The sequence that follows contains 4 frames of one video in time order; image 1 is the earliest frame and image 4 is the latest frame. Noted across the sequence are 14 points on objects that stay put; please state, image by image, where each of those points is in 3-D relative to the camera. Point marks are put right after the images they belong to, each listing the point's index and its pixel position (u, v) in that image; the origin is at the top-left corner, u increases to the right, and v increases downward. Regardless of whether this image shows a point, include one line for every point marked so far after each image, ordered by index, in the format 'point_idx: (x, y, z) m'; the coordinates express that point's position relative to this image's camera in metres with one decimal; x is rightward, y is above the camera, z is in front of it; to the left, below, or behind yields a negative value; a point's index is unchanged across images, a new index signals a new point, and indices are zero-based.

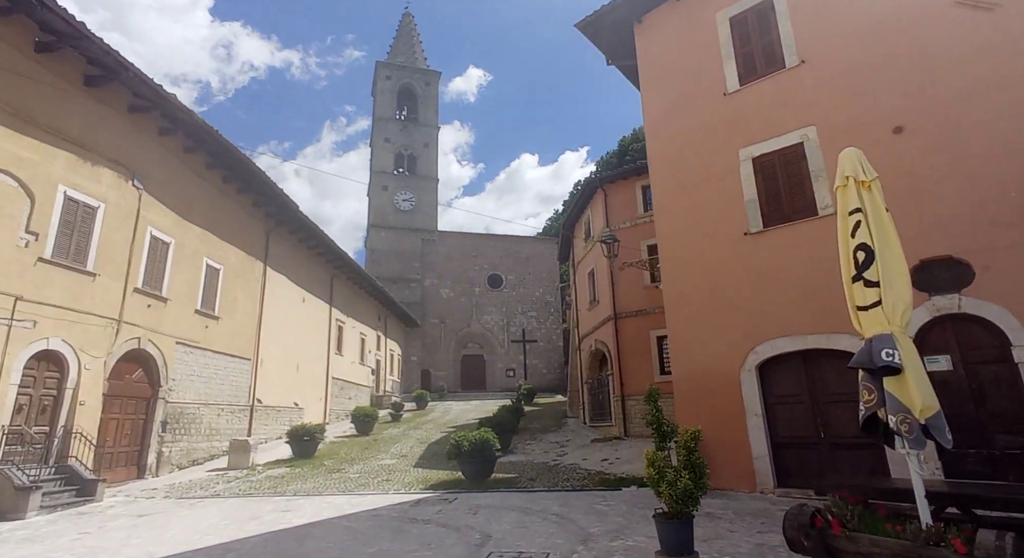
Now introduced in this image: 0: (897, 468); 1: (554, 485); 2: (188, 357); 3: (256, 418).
0: (+4.7, -2.3, +6.1) m
1: (+0.8, -3.6, +8.9) m
2: (-7.8, -1.9, +12.0) m
3: (-7.5, -4.1, +14.7) m
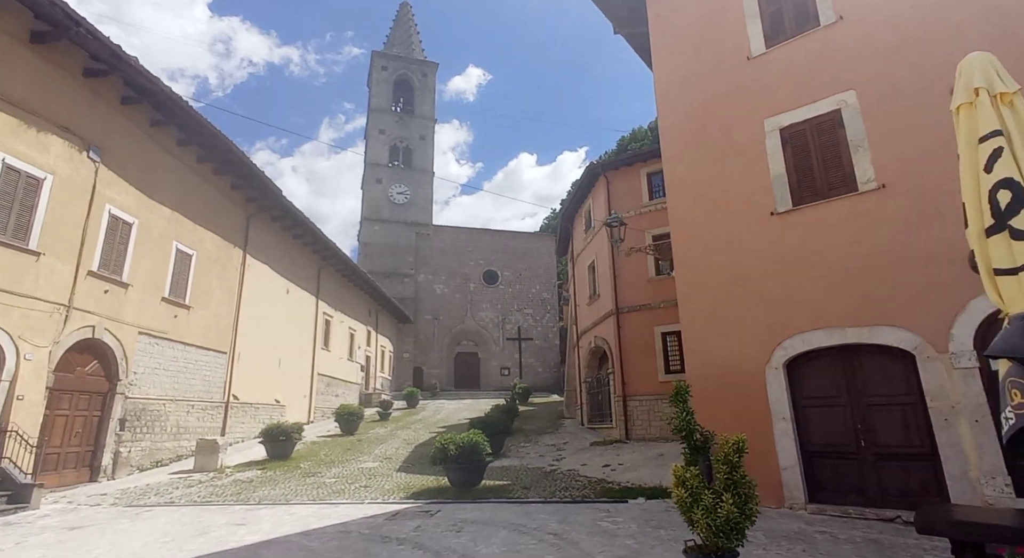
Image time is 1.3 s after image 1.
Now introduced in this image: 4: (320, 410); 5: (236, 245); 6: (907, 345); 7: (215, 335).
0: (+4.6, -2.2, +5.2) m
1: (+0.6, -3.4, +7.9) m
2: (-7.9, -1.5, +11.0) m
3: (-7.7, -3.7, +13.7) m
4: (-7.7, -5.3, +20.0) m
5: (-8.0, +1.0, +14.5) m
6: (+4.5, -0.7, +5.6) m
7: (-7.9, -1.5, +13.3) m
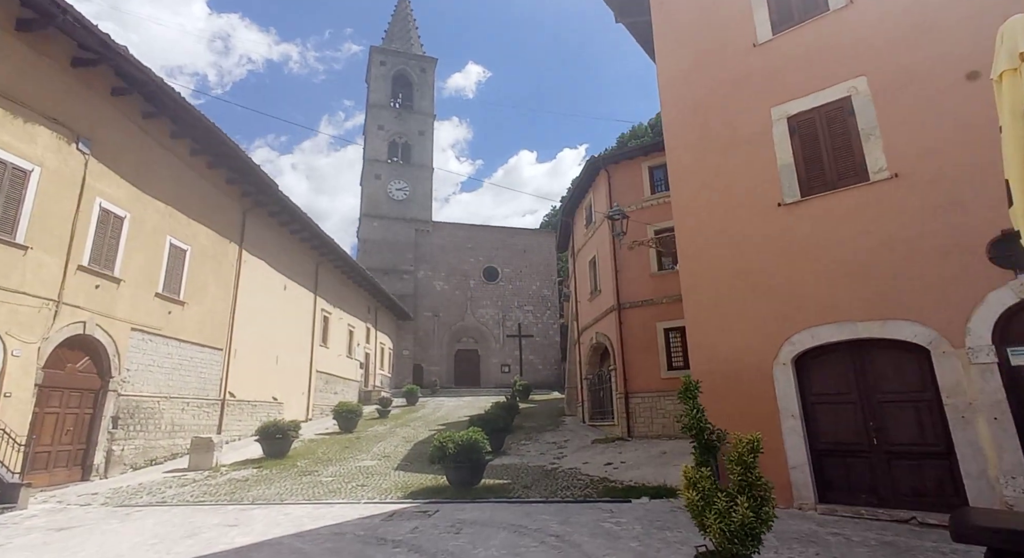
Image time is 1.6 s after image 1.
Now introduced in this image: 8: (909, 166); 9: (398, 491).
0: (+4.6, -2.1, +5.0) m
1: (+0.6, -3.3, +7.8) m
2: (-7.9, -1.4, +10.8) m
3: (-7.7, -3.6, +13.5) m
4: (-7.7, -5.1, +19.8) m
5: (-8.0, +1.1, +14.3) m
6: (+4.5, -0.7, +5.4) m
7: (-7.9, -1.4, +13.1) m
8: (+4.6, +1.3, +5.9) m
9: (-1.9, -3.5, +8.2) m
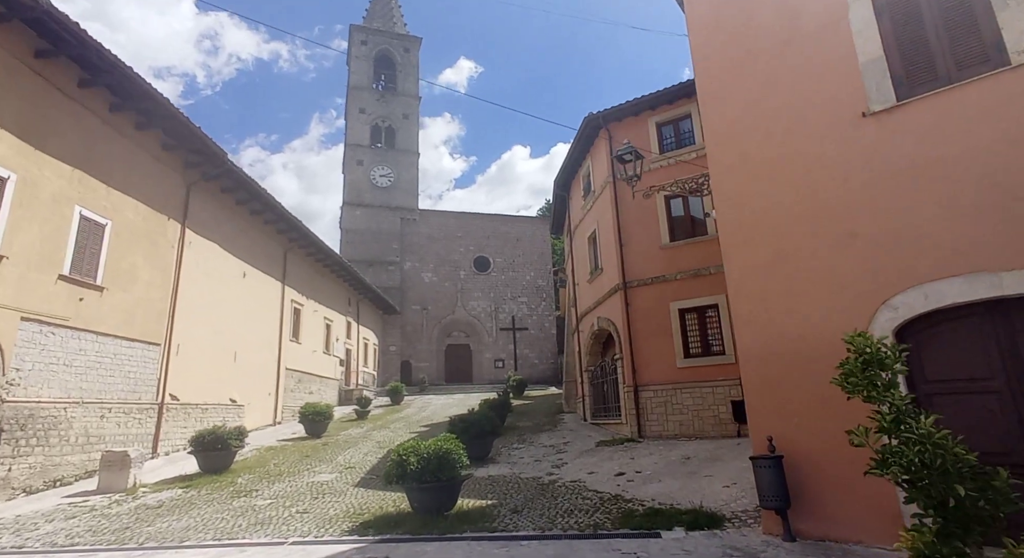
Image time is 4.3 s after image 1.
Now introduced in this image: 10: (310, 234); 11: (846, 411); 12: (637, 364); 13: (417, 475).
0: (+4.4, -1.5, +3.0) m
1: (+0.5, -2.8, +5.8) m
2: (-8.1, -1.0, +8.7) m
3: (-7.9, -3.2, +11.5) m
4: (-7.9, -4.7, +17.8) m
5: (-8.3, +1.5, +12.2) m
6: (+4.2, -0.1, +3.5) m
7: (-8.2, -1.0, +11.0) m
8: (+4.4, +1.9, +3.9) m
9: (-2.1, -3.0, +6.2) m
10: (-7.4, +1.7, +18.1) m
11: (+2.9, -1.1, +4.4) m
12: (+2.8, -1.9, +11.1) m
13: (-1.1, -2.3, +6.0) m
